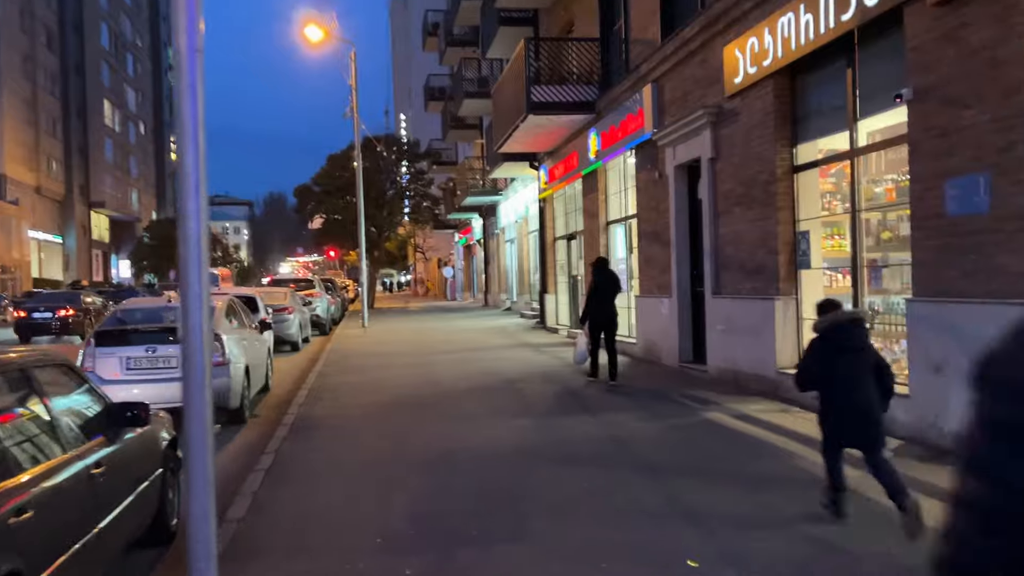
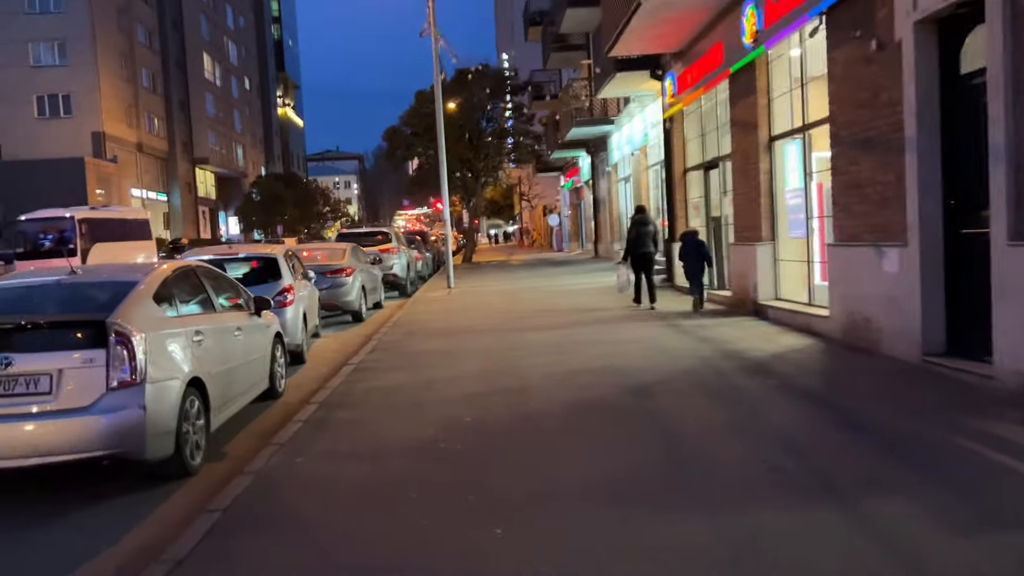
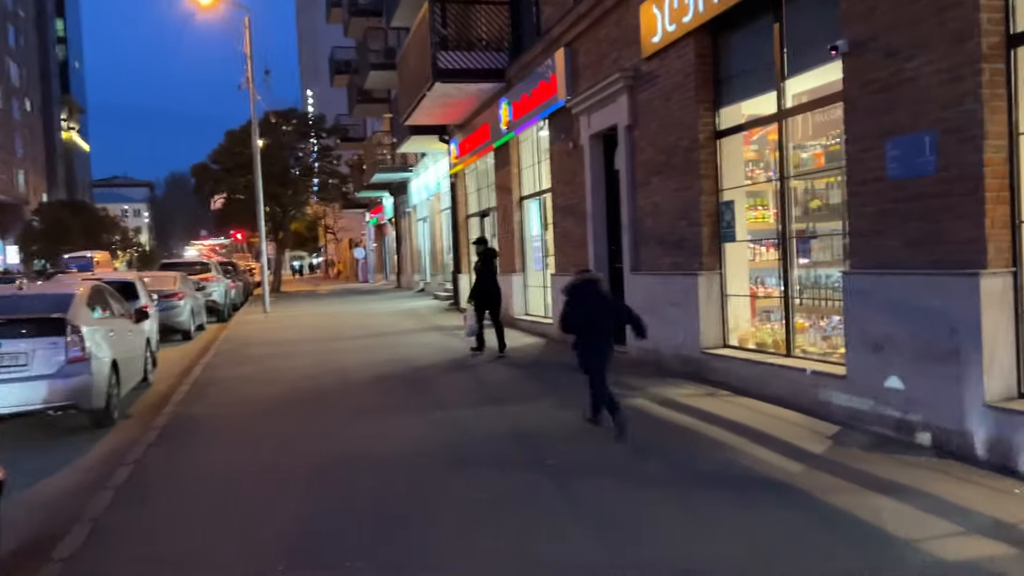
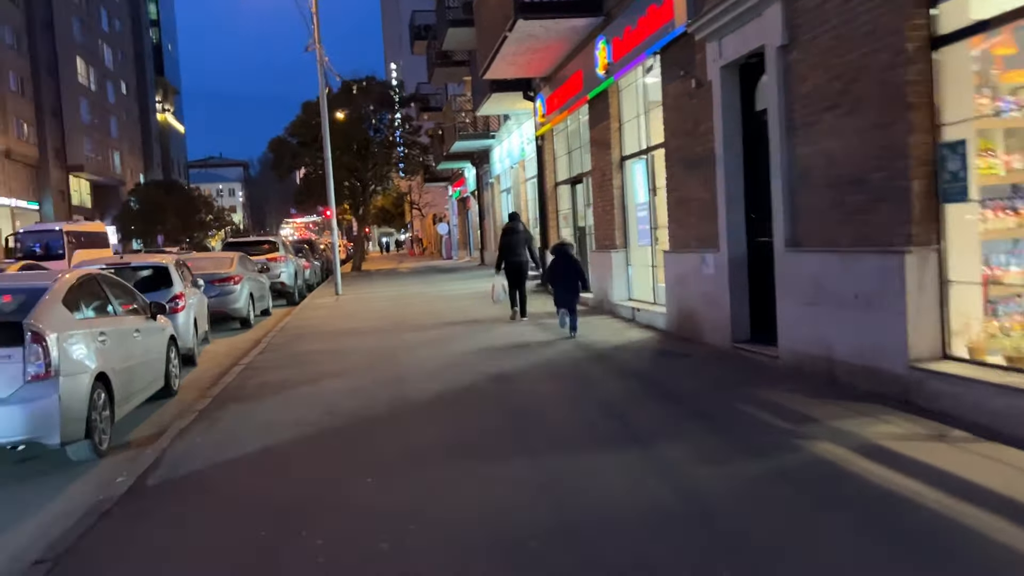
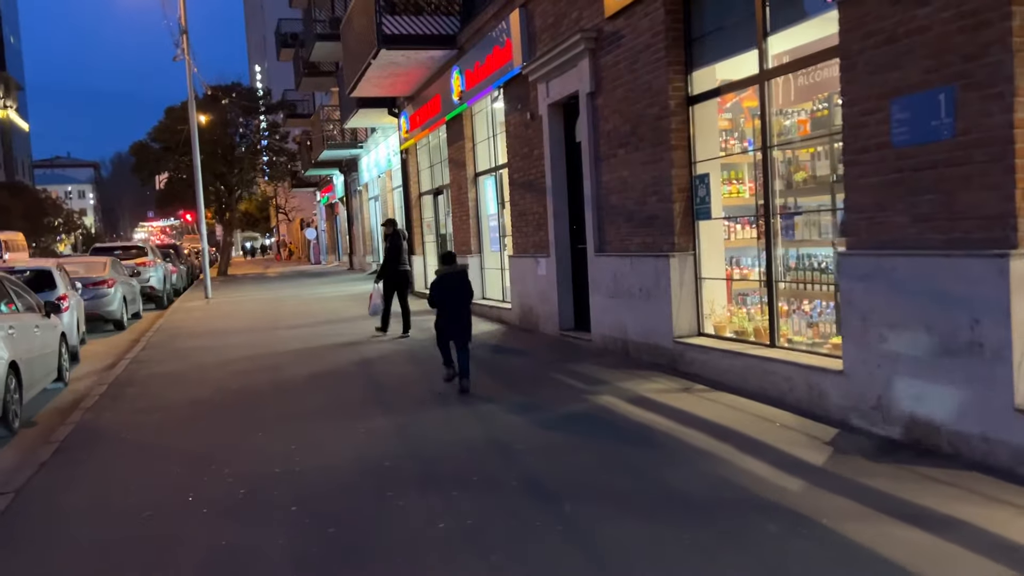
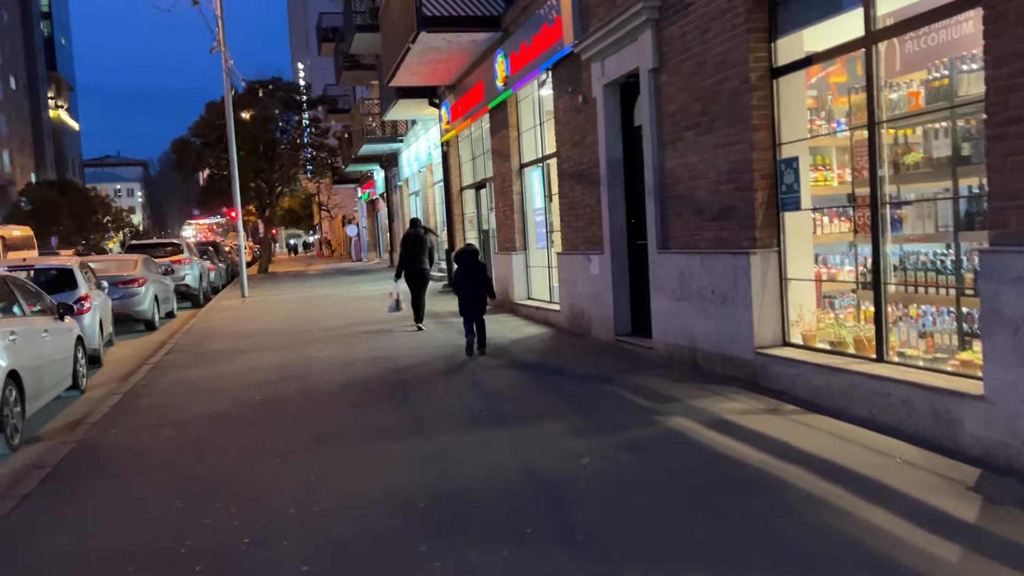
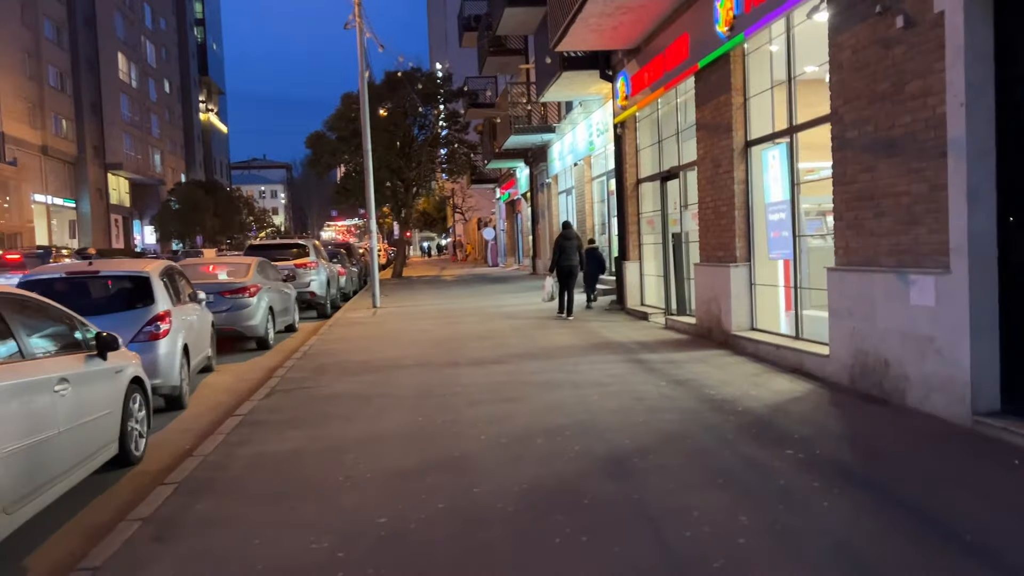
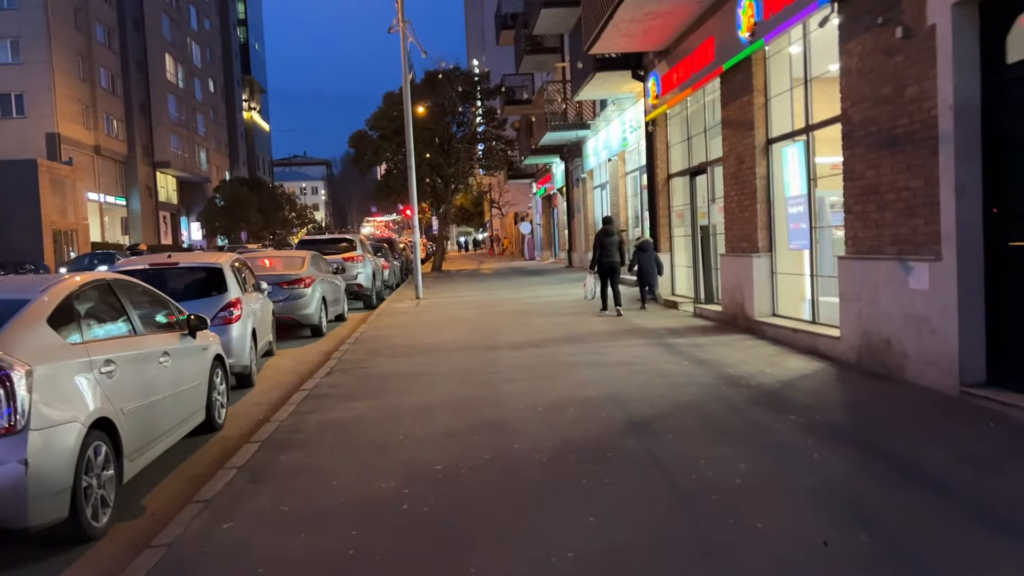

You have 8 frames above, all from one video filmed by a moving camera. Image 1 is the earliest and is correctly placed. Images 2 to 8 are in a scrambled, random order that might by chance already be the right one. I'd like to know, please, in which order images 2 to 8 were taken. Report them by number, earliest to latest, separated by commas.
3, 5, 6, 4, 2, 8, 7
